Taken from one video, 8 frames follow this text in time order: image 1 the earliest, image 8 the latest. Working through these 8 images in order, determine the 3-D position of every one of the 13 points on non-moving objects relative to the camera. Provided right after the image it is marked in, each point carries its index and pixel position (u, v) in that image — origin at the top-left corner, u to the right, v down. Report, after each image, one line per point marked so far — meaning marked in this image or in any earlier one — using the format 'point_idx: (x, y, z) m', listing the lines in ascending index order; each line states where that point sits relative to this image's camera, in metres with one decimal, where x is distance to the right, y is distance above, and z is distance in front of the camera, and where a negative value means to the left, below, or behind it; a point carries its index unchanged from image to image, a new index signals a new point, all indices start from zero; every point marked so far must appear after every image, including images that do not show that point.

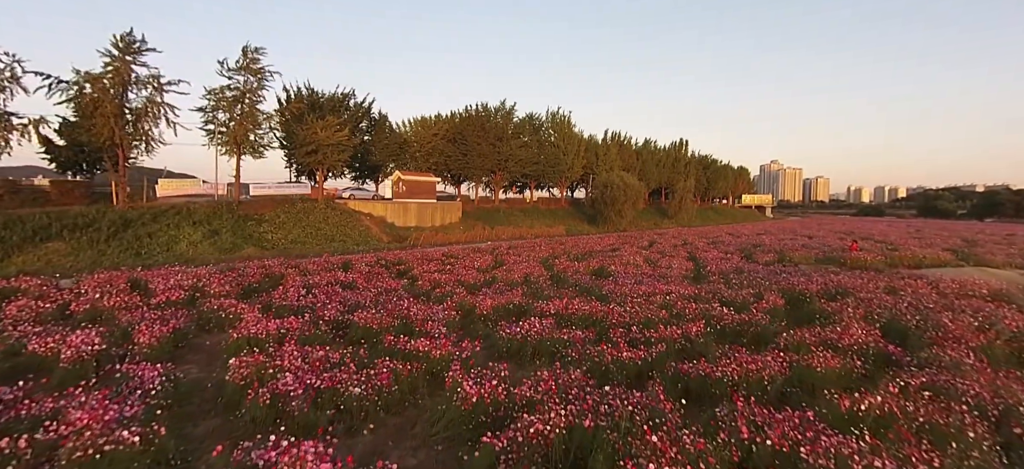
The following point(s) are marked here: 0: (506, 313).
0: (-0.2, -2.0, +11.6) m
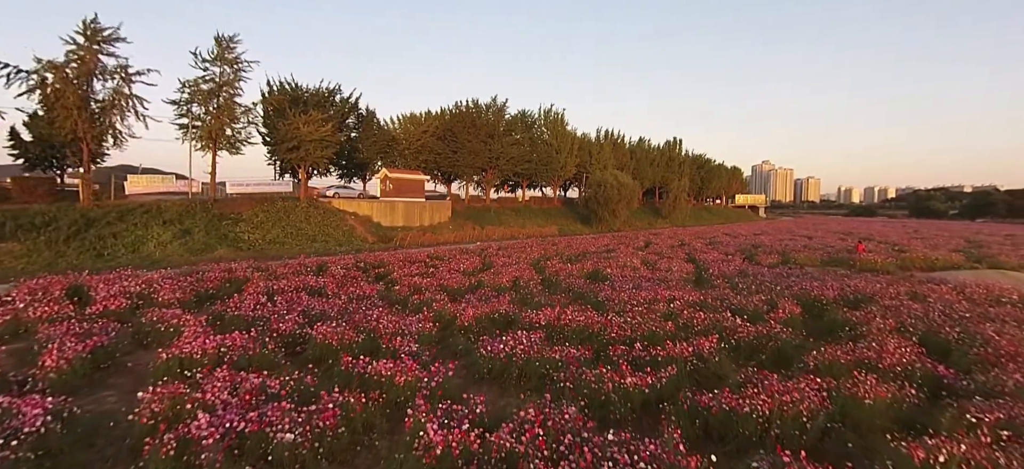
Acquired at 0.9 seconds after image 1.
0: (-0.6, -2.1, +10.2) m
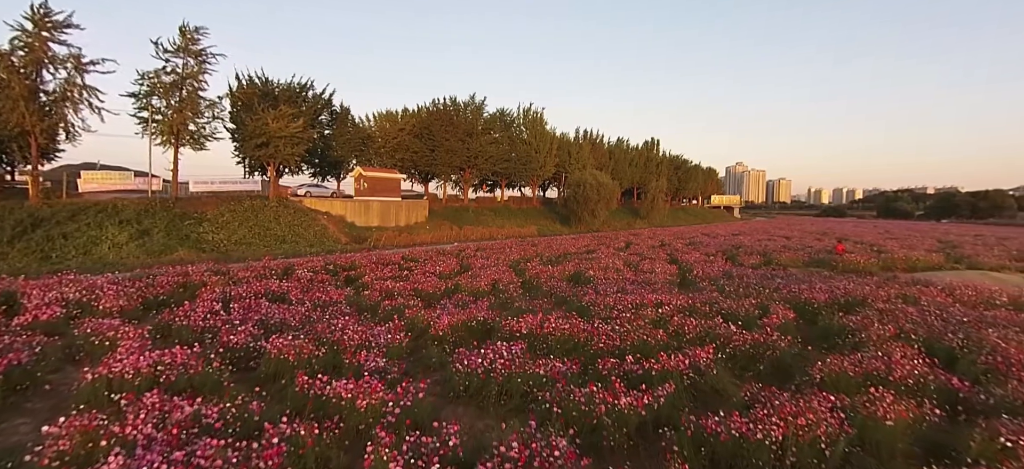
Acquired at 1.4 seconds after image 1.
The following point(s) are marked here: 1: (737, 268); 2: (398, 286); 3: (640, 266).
0: (-1.0, -2.1, +9.3) m
1: (+9.2, -1.4, +18.6) m
2: (-3.7, -1.6, +14.5) m
3: (+5.3, -1.3, +18.9) m
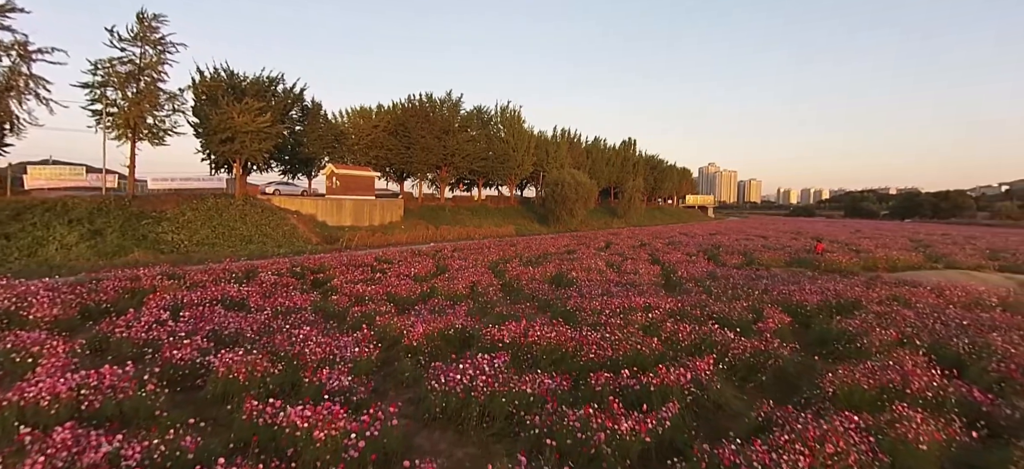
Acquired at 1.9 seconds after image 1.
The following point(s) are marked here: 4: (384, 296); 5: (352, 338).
0: (-1.4, -2.1, +8.5) m
1: (+8.4, -1.4, +18.2) m
2: (-4.3, -1.6, +13.5) m
3: (+4.5, -1.3, +18.3) m
4: (-3.5, -1.7, +12.7) m
5: (-3.0, -1.9, +8.5) m
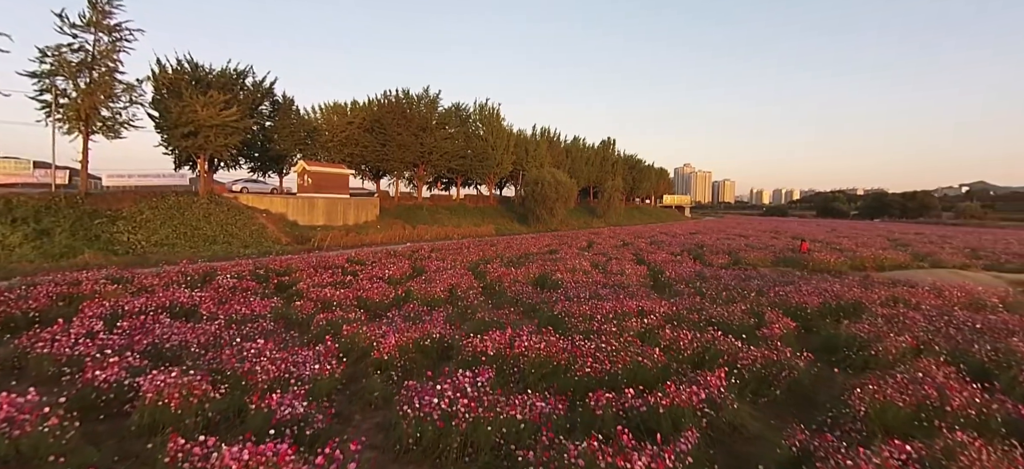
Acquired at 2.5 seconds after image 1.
0: (-1.6, -2.1, +7.5) m
1: (+7.7, -1.3, +17.7) m
2: (-4.8, -1.6, +12.4) m
3: (+3.7, -1.3, +17.6) m
4: (-4.0, -1.7, +11.6) m
5: (-3.3, -1.9, +7.5) m
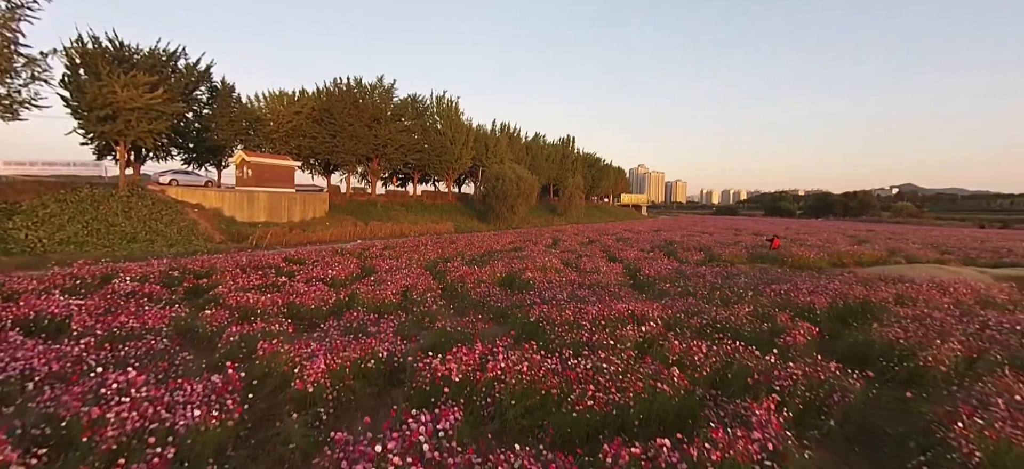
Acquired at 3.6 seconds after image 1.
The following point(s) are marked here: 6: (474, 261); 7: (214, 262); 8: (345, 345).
0: (-2.0, -1.9, +5.6) m
1: (+6.3, -1.1, +16.5) m
2: (-5.5, -1.4, +10.2) m
3: (+2.4, -1.1, +16.1) m
4: (-4.7, -1.5, +9.4) m
5: (-3.6, -1.8, +5.3) m
6: (-1.4, -1.0, +17.1) m
7: (-10.4, -1.0, +16.0) m
8: (-2.5, -1.6, +6.7) m
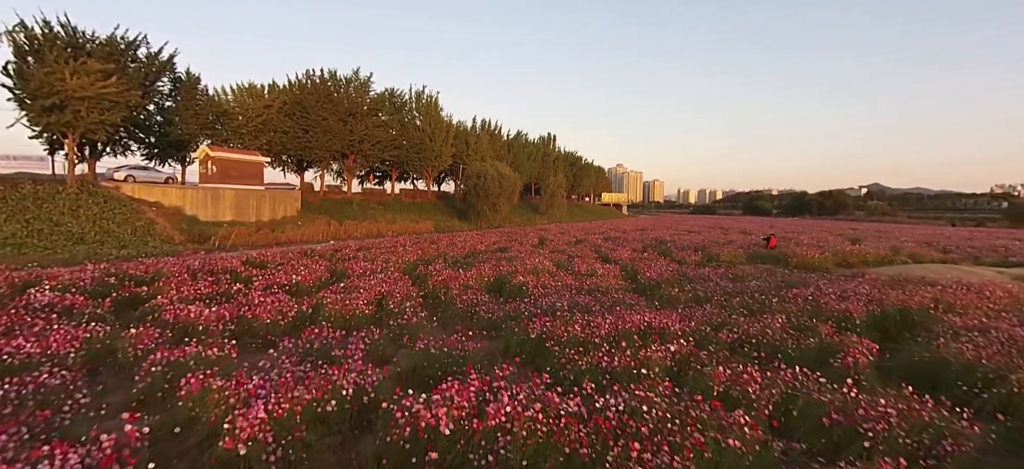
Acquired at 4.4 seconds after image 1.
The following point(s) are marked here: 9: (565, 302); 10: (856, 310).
0: (-1.9, -1.9, +4.1) m
1: (+5.9, -1.1, +15.4) m
2: (-5.7, -1.5, +8.5) m
3: (+2.0, -1.1, +14.8) m
4: (-4.8, -1.5, +7.8) m
5: (-3.5, -1.8, +3.8) m
6: (-1.8, -1.0, +15.6) m
7: (-10.8, -1.0, +14.1) m
8: (-2.5, -1.6, +5.2) m
9: (+1.1, -1.4, +9.5) m
10: (+6.2, -1.3, +8.2) m
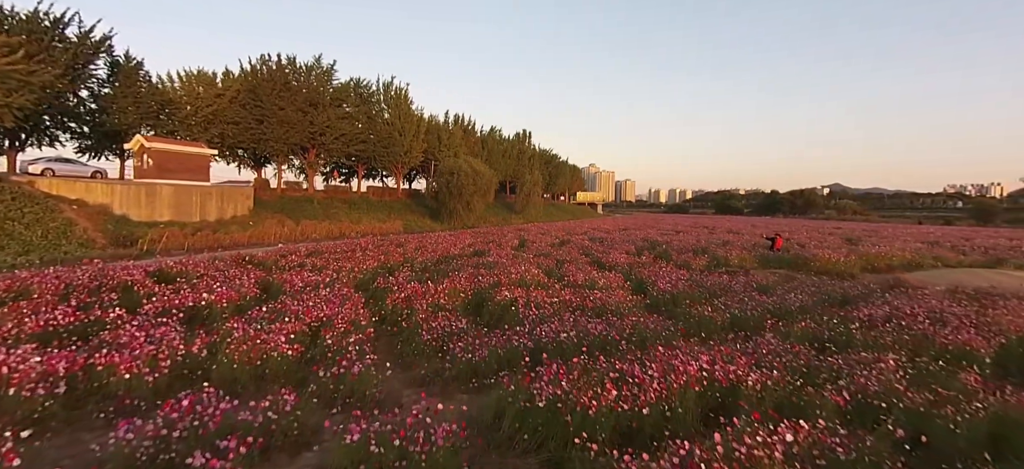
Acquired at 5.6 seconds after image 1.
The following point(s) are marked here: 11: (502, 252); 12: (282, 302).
0: (-1.8, -2.0, +1.4) m
1: (+5.4, -1.1, +13.2) m
2: (-5.8, -1.6, +5.6) m
3: (+1.5, -1.1, +12.3) m
4: (-4.9, -1.6, +4.9) m
5: (-3.3, -1.9, +1.0) m
6: (-2.4, -1.1, +12.9) m
7: (-11.3, -1.1, +10.8) m
8: (-2.4, -1.7, +2.5) m
9: (+0.9, -1.4, +7.0) m
10: (+6.1, -1.4, +6.0) m
11: (-0.3, -0.6, +18.4) m
12: (-4.4, -1.3, +8.9) m
